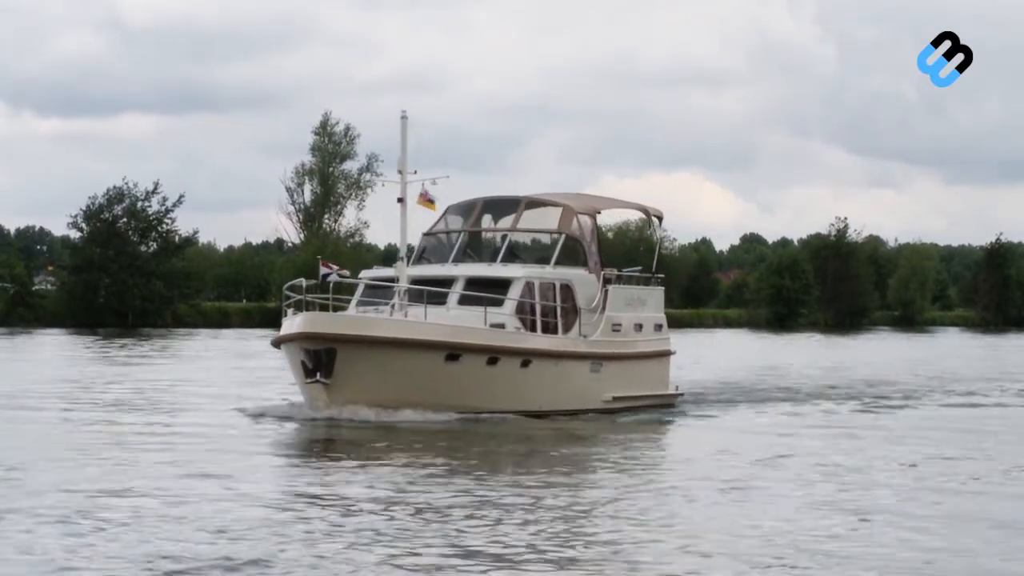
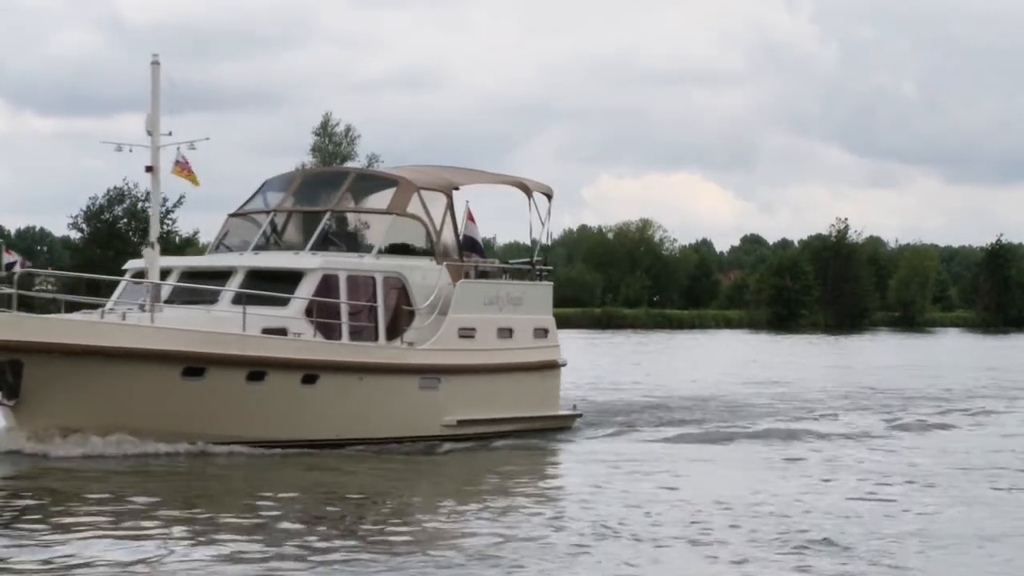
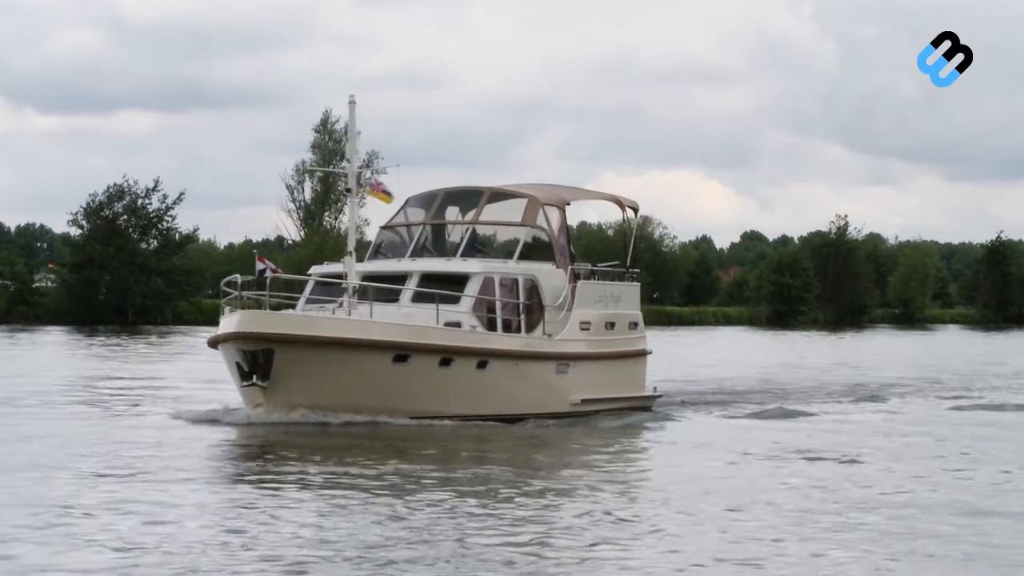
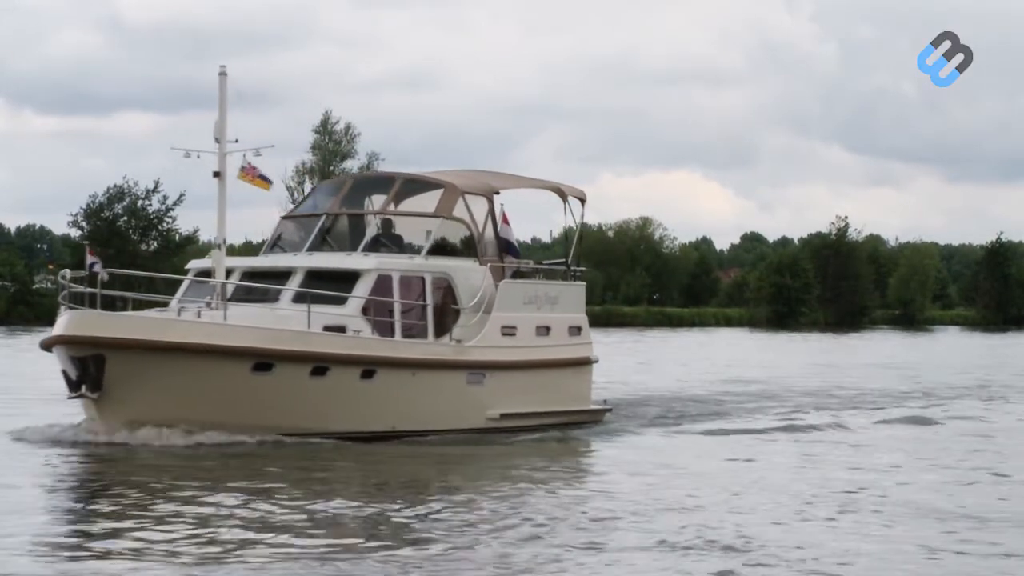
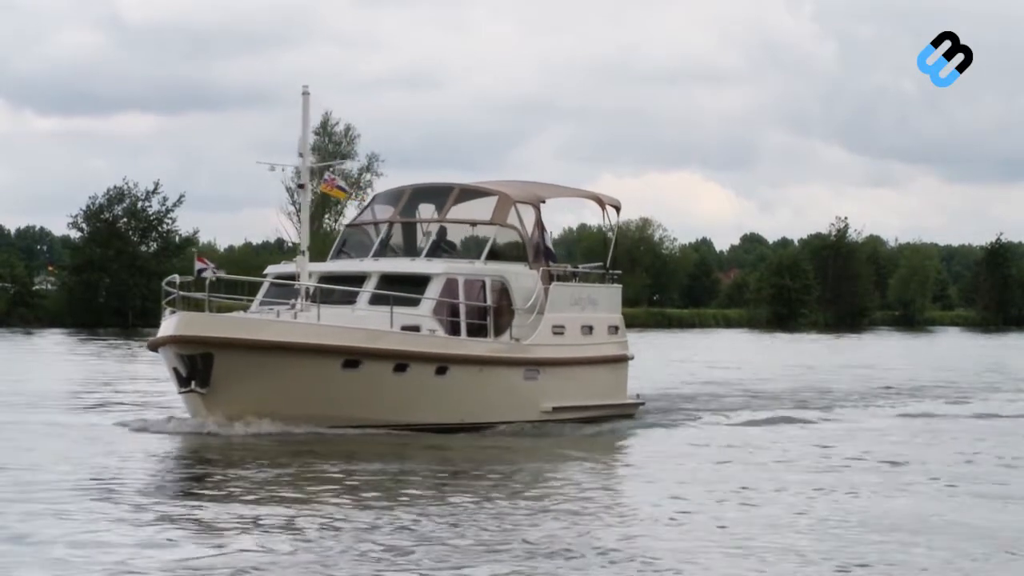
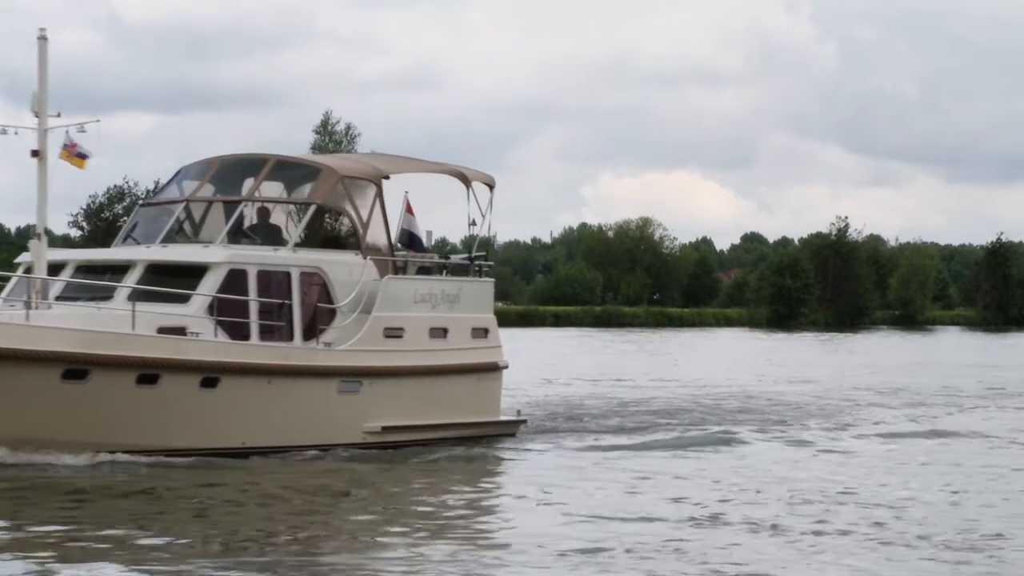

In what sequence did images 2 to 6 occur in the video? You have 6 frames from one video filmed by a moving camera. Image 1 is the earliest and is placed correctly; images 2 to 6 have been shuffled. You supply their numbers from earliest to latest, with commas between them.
3, 5, 4, 2, 6
